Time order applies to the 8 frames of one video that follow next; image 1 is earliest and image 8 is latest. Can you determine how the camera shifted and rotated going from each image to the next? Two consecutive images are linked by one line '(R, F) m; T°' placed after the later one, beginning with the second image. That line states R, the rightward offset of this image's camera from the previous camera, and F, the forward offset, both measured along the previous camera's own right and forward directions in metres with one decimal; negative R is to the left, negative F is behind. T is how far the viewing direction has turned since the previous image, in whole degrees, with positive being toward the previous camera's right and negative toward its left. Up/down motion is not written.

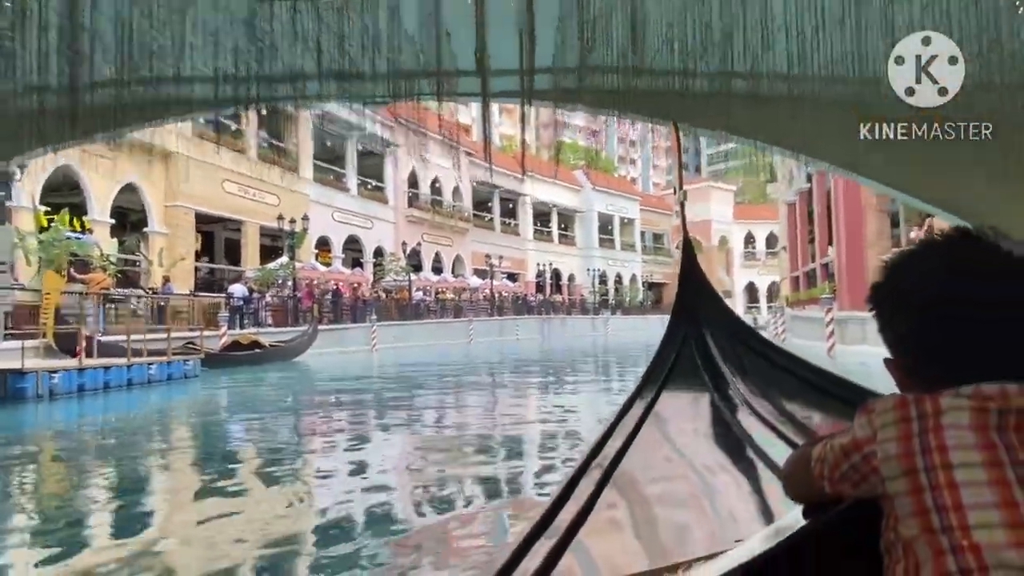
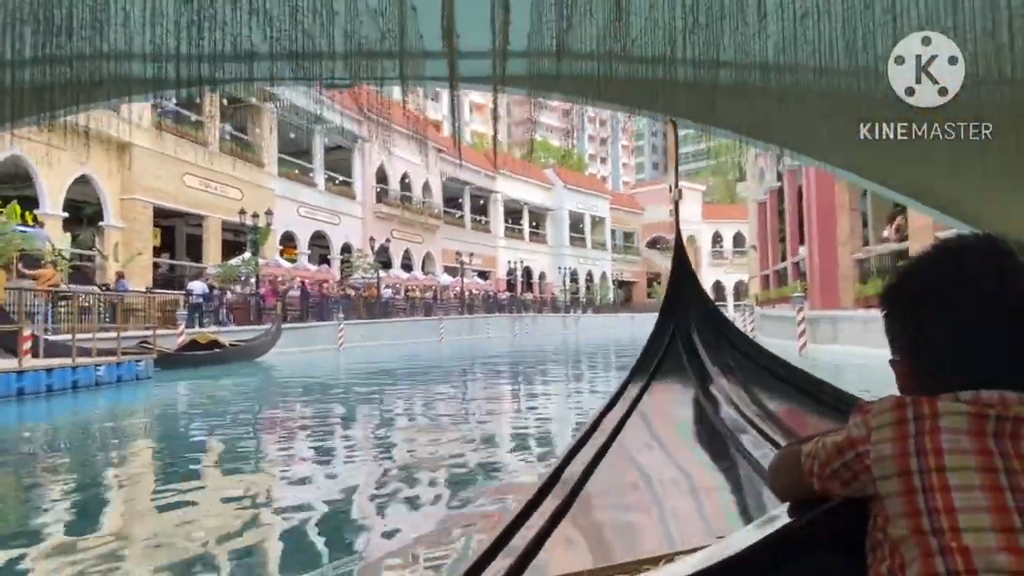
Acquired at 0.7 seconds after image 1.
(0.0, +0.3) m; +2°
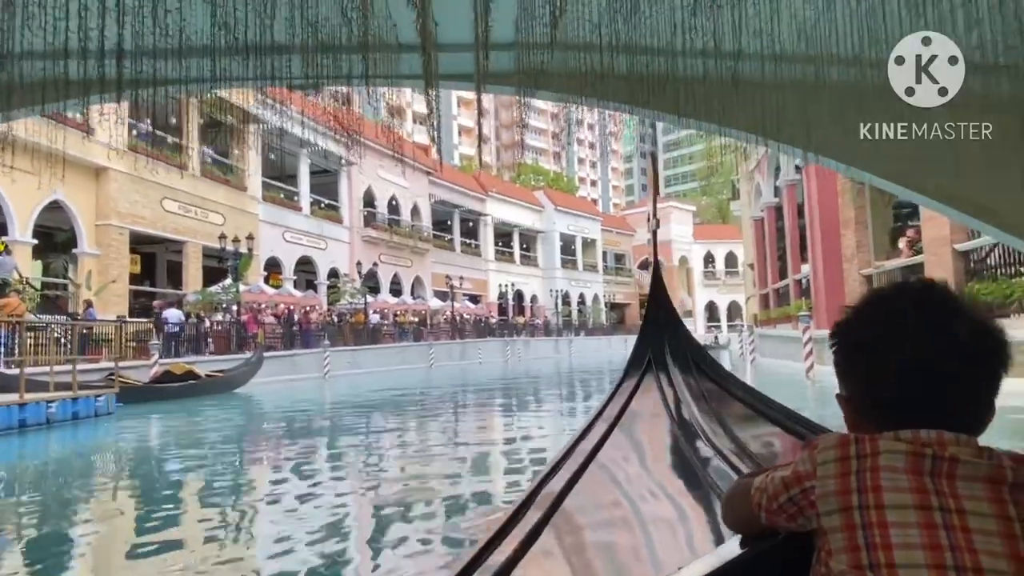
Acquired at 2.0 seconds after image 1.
(0.0, +0.5) m; +1°
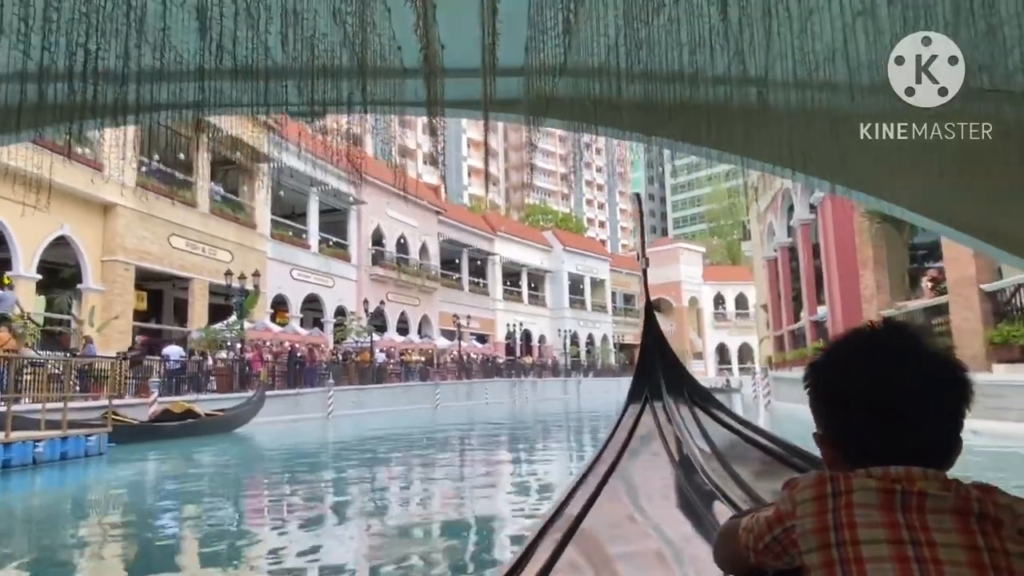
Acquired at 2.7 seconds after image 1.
(0.0, +0.3) m; -1°
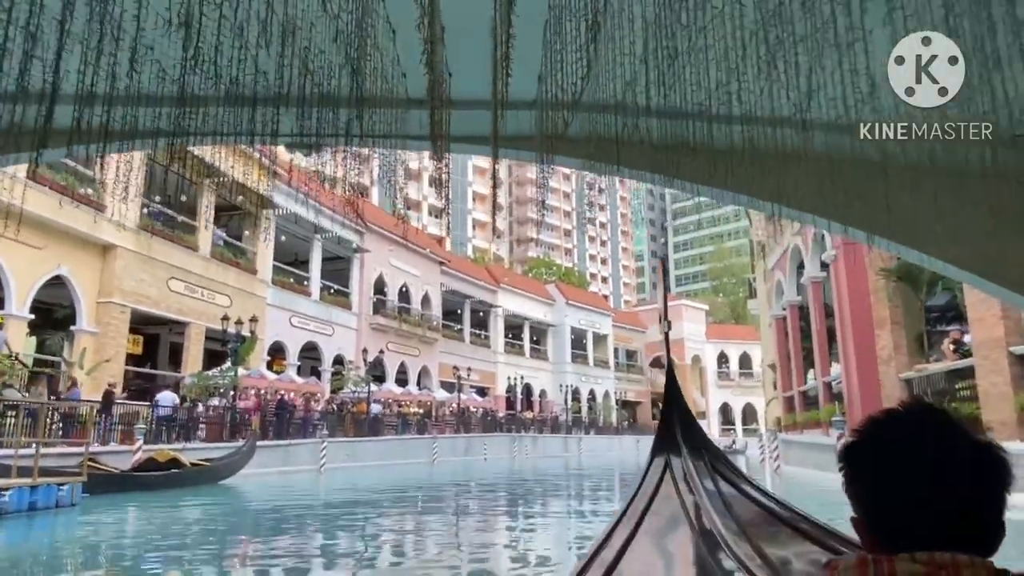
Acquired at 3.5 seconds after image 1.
(0.0, +0.3) m; 0°
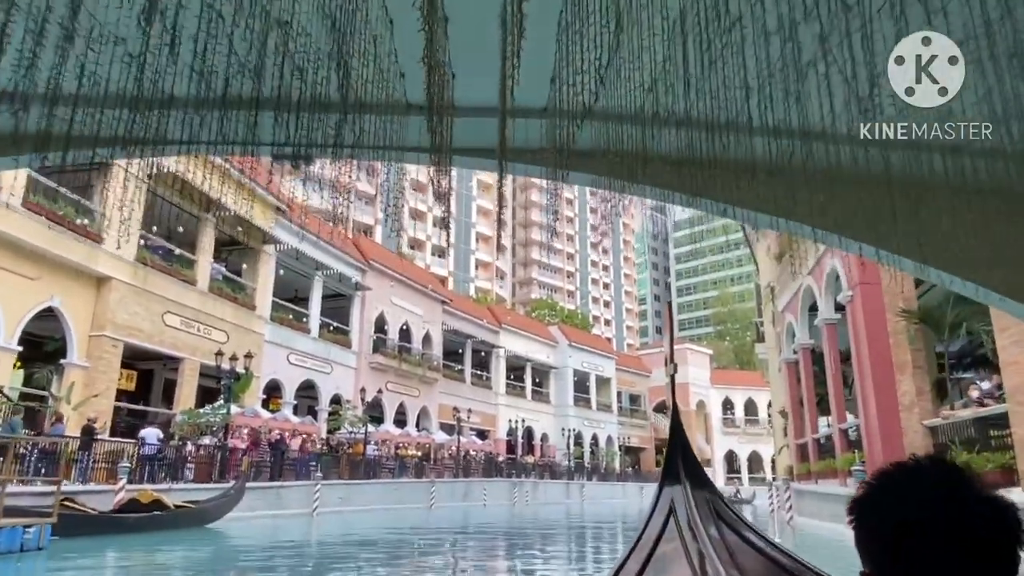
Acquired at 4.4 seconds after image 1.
(0.0, +0.4) m; 0°
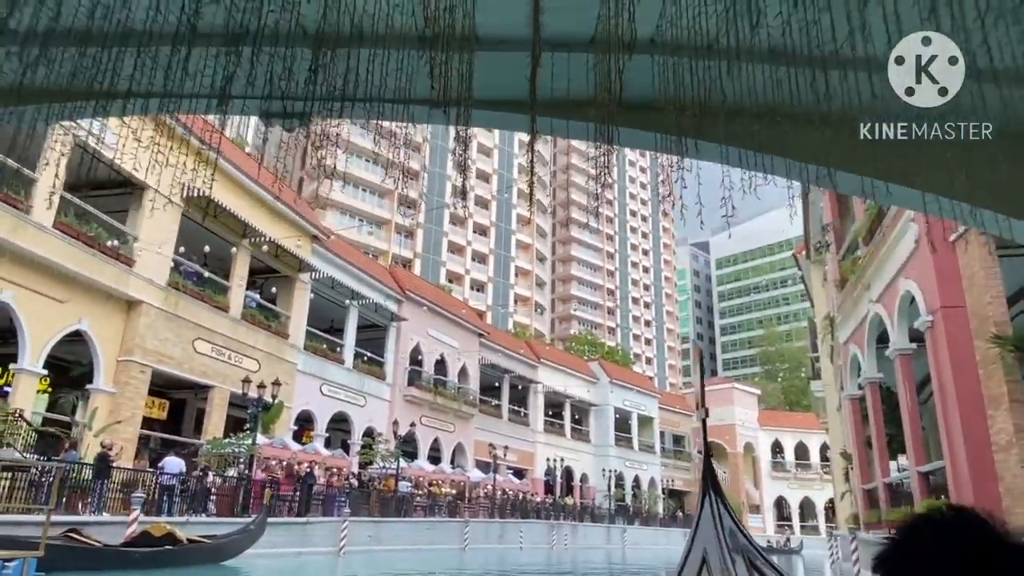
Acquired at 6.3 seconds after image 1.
(0.0, +0.7) m; -3°
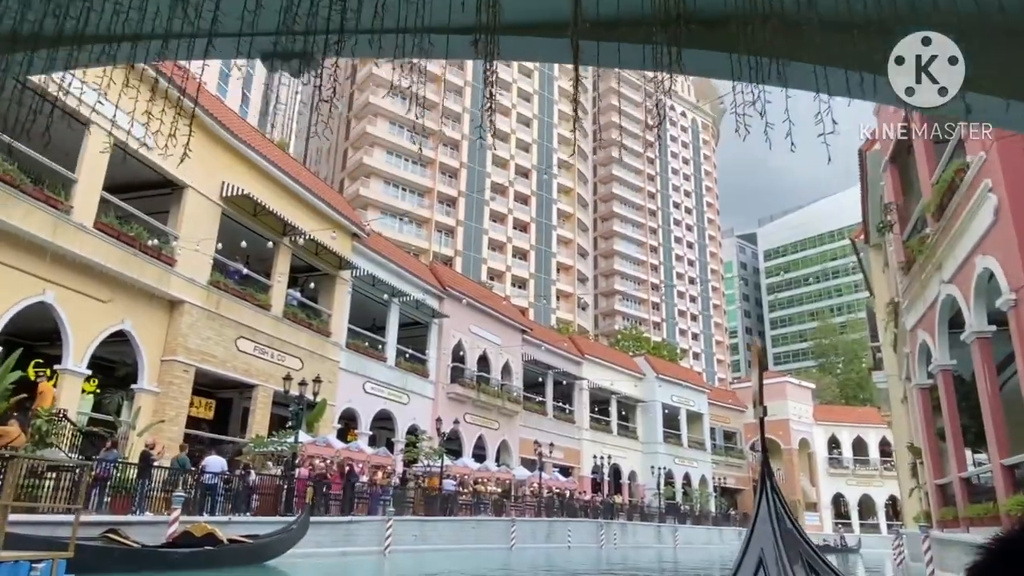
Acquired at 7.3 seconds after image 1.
(0.0, +0.4) m; -4°
